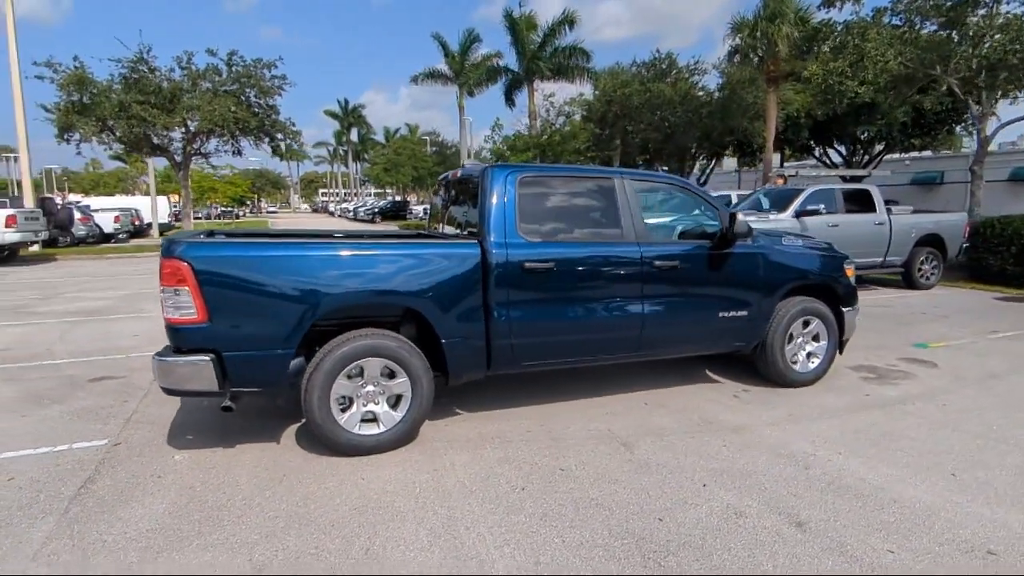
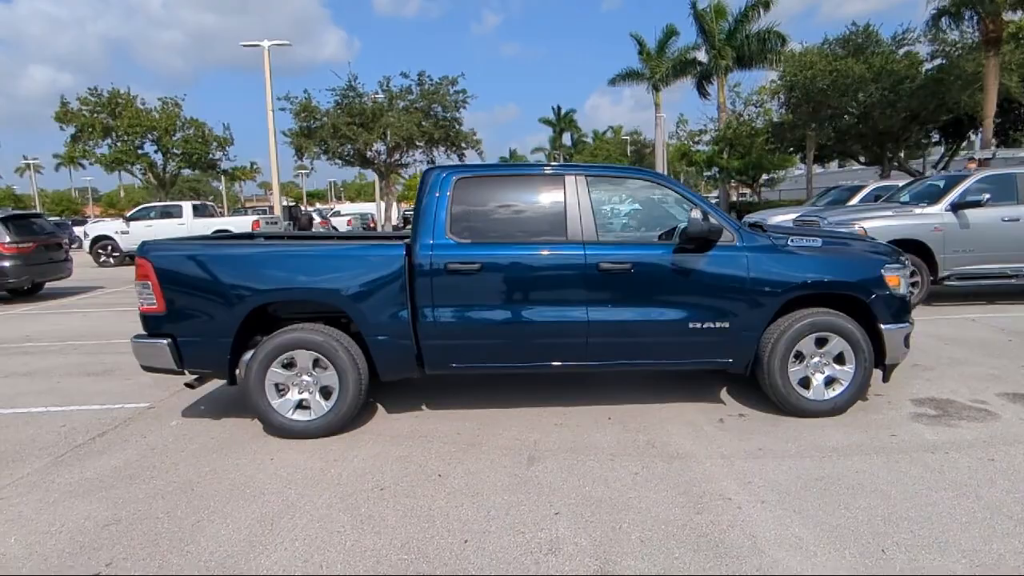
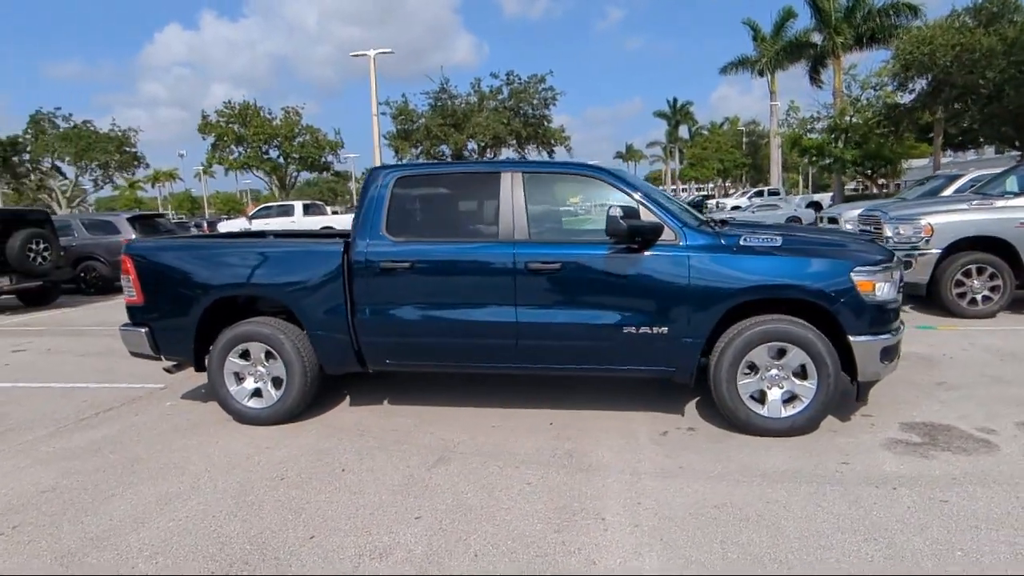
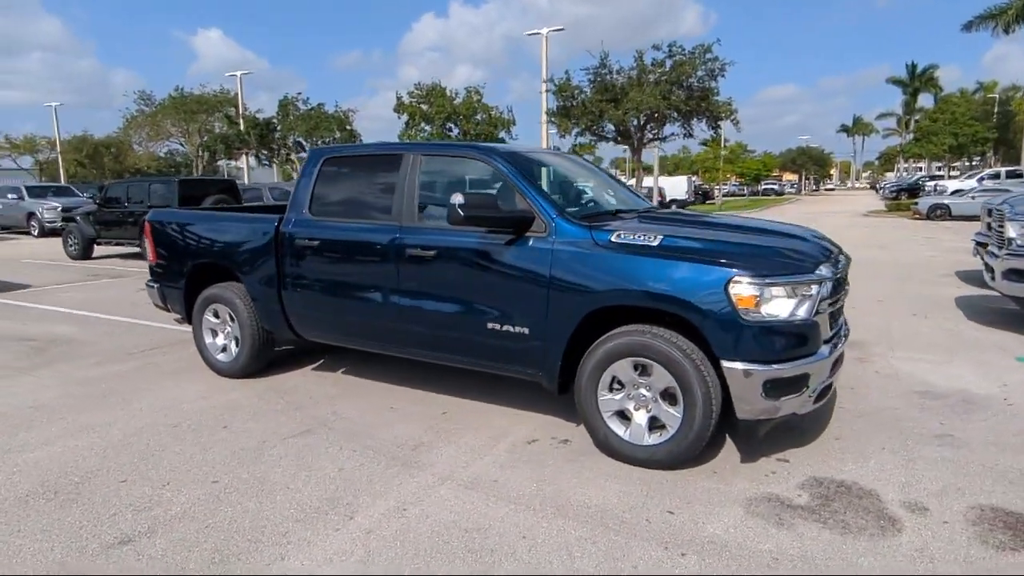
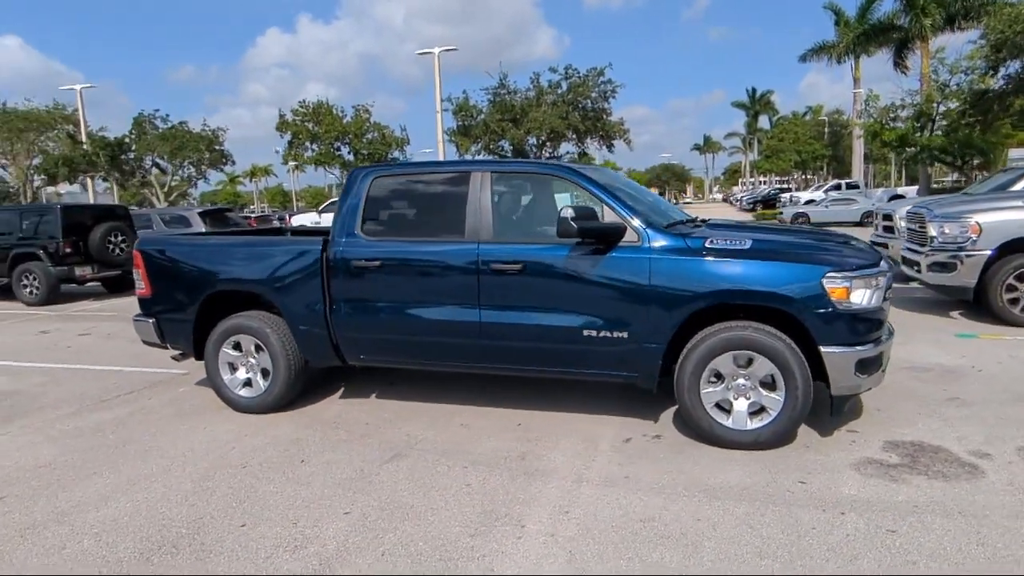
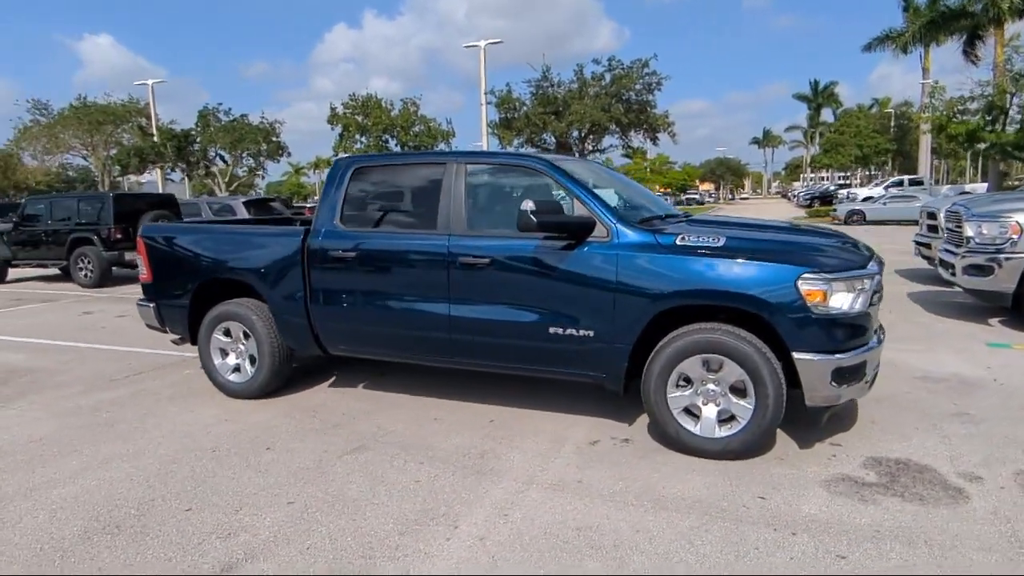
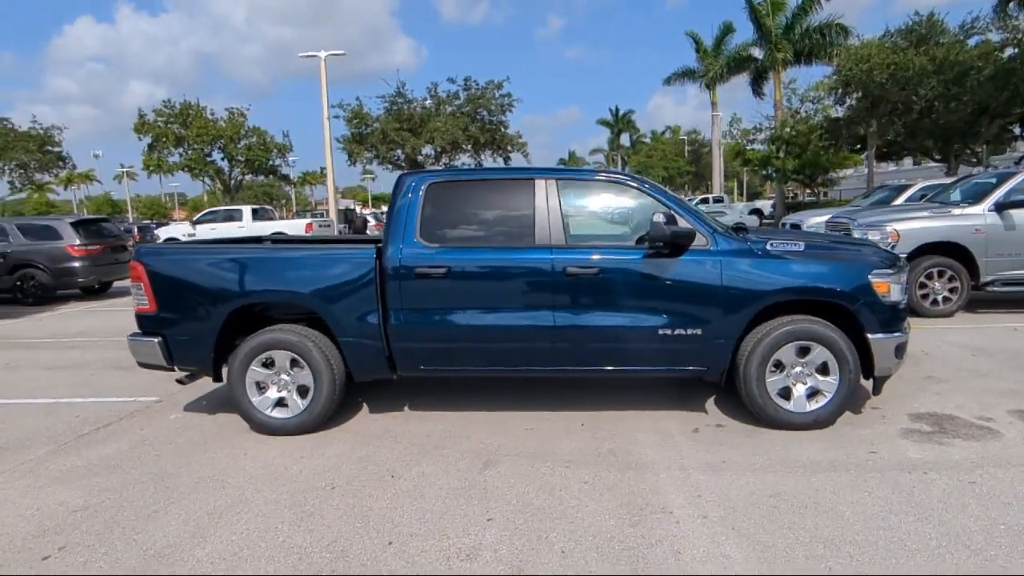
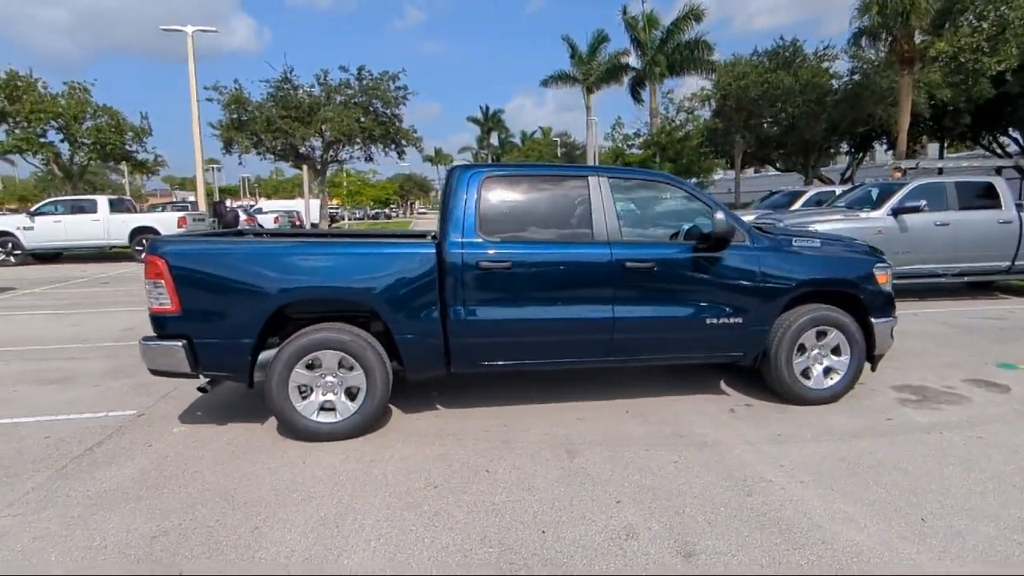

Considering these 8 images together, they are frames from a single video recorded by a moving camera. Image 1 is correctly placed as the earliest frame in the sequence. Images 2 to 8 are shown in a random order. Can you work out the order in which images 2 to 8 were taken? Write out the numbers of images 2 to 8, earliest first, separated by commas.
8, 2, 7, 3, 5, 6, 4
